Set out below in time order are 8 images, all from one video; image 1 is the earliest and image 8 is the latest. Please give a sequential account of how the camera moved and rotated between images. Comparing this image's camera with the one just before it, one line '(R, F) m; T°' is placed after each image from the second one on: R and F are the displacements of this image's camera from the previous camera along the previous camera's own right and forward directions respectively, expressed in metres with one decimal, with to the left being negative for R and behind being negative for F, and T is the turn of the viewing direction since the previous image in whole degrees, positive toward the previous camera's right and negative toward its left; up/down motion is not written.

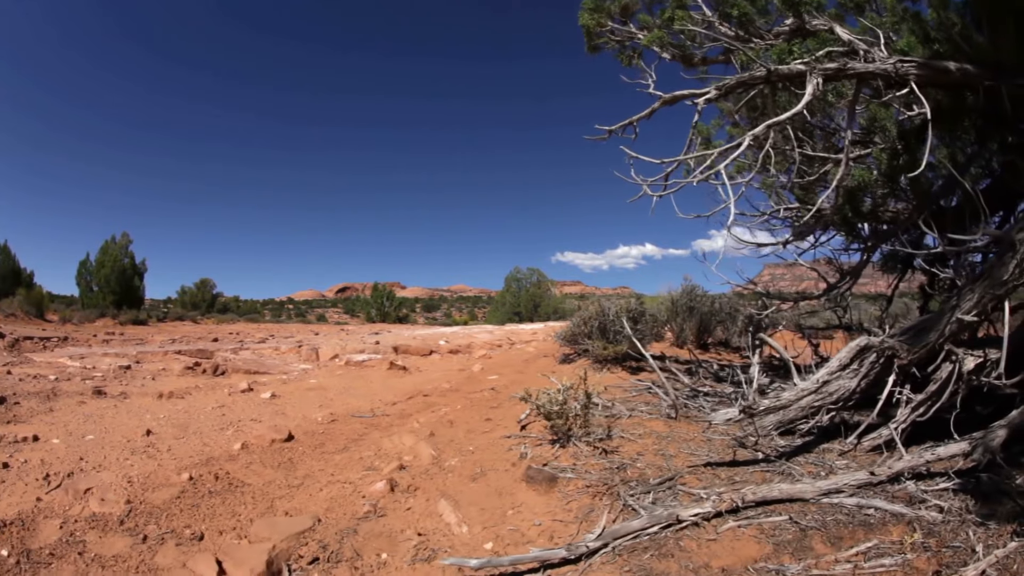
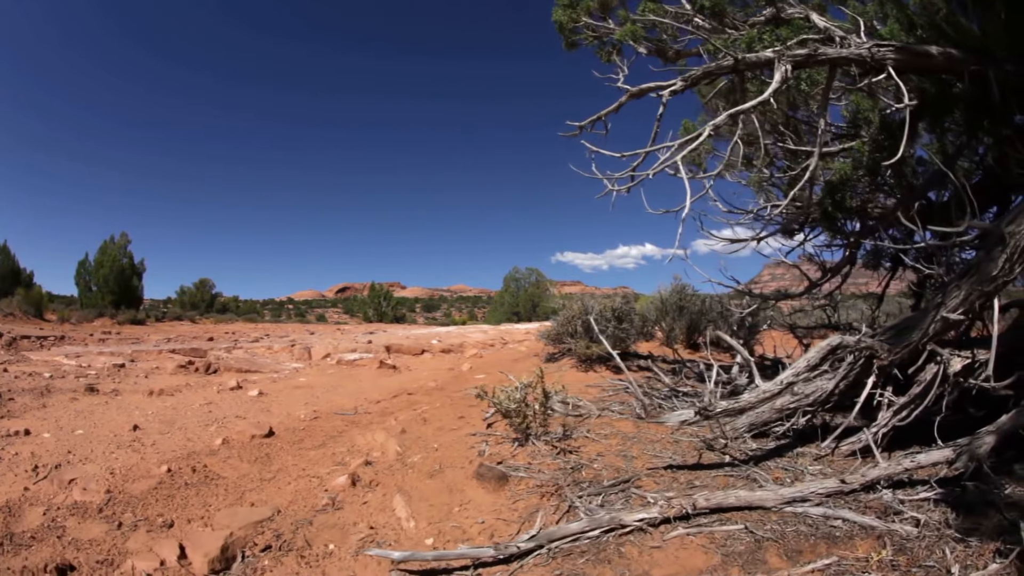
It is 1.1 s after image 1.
(+0.4, 0.0) m; -3°
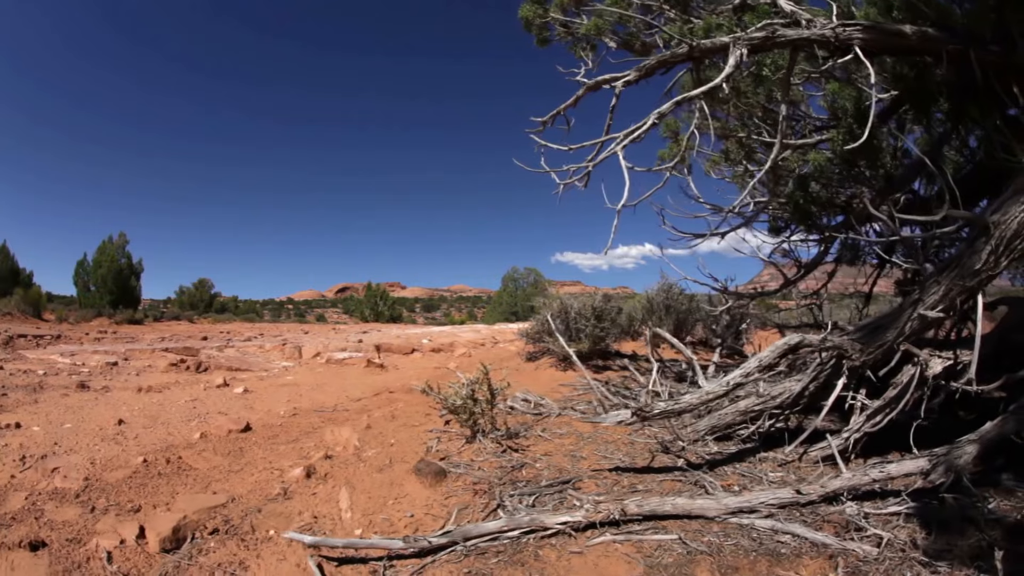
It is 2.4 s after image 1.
(+0.5, 0.0) m; -3°
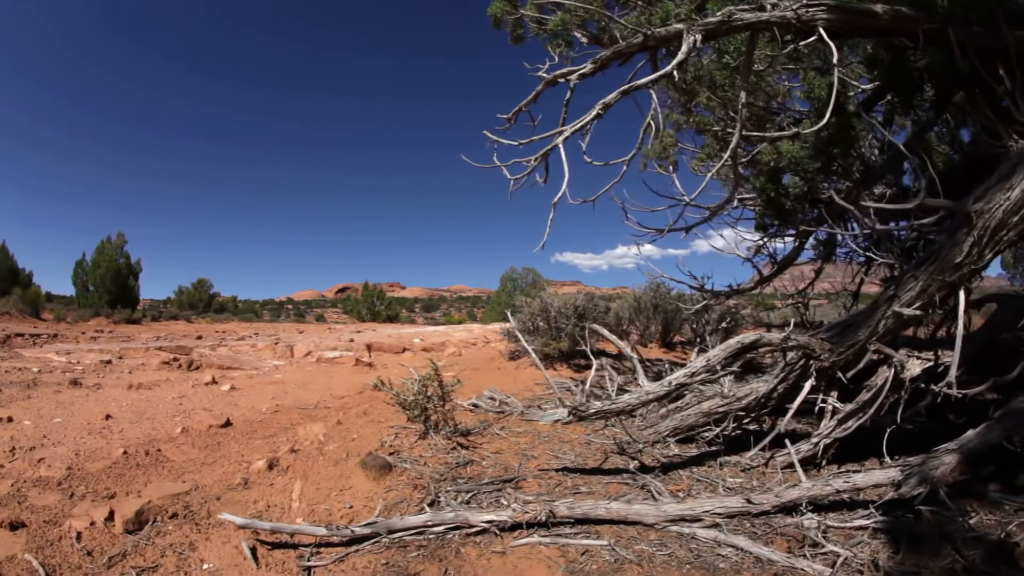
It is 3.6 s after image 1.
(+0.4, 0.0) m; -3°
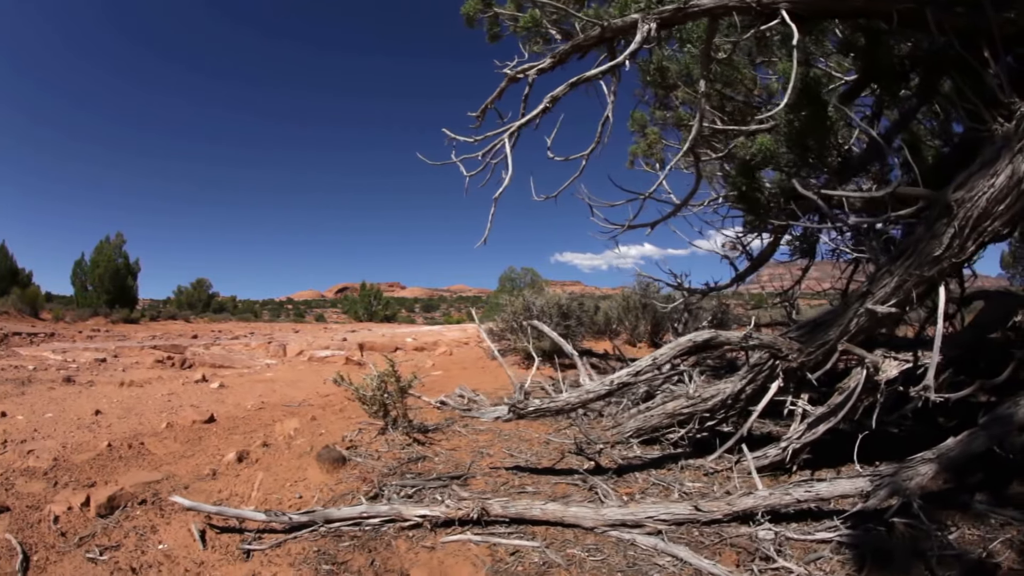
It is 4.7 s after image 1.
(+0.4, 0.0) m; -2°
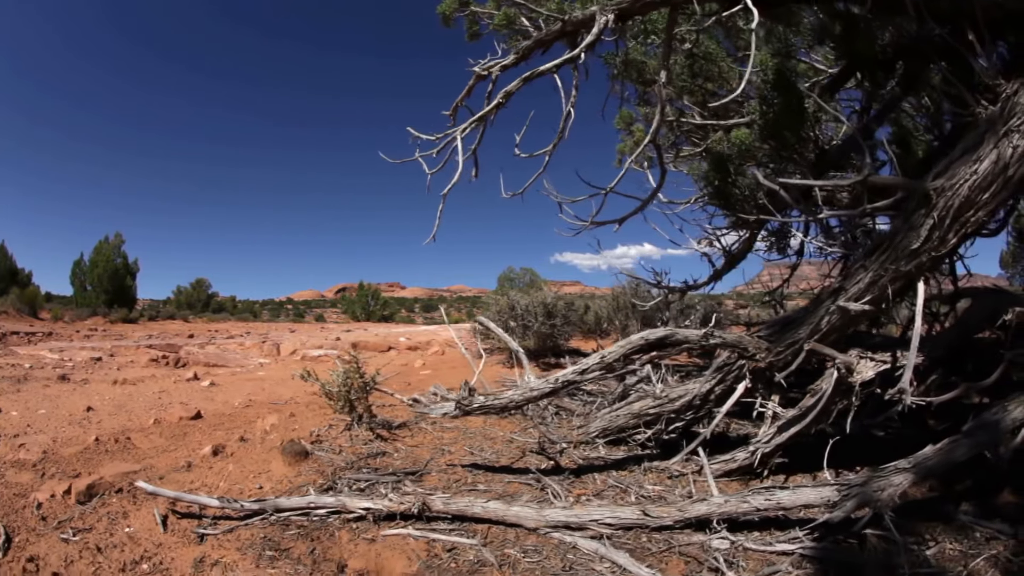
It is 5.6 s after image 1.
(+0.3, 0.0) m; -2°
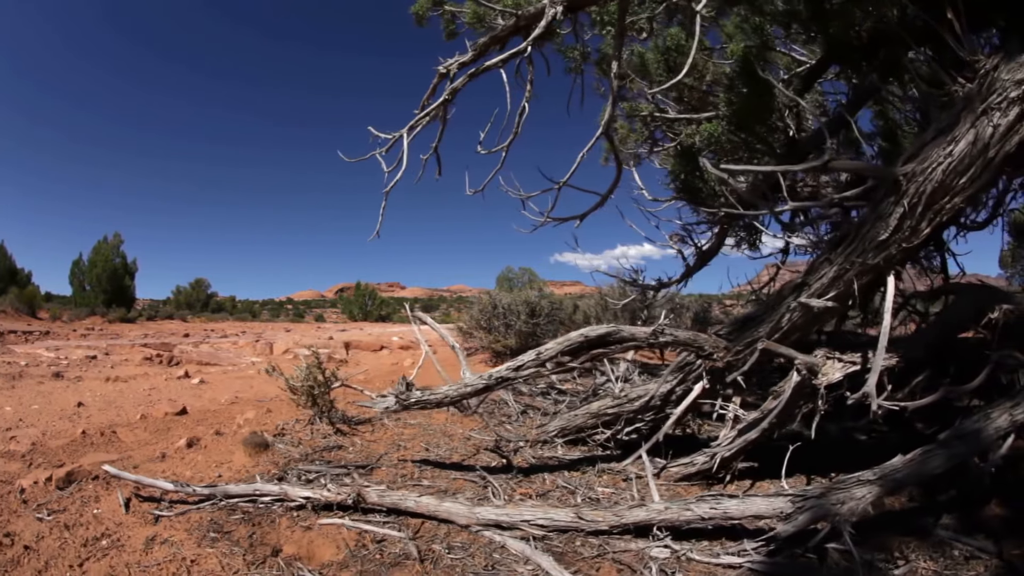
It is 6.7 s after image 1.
(+0.4, +0.1) m; -2°
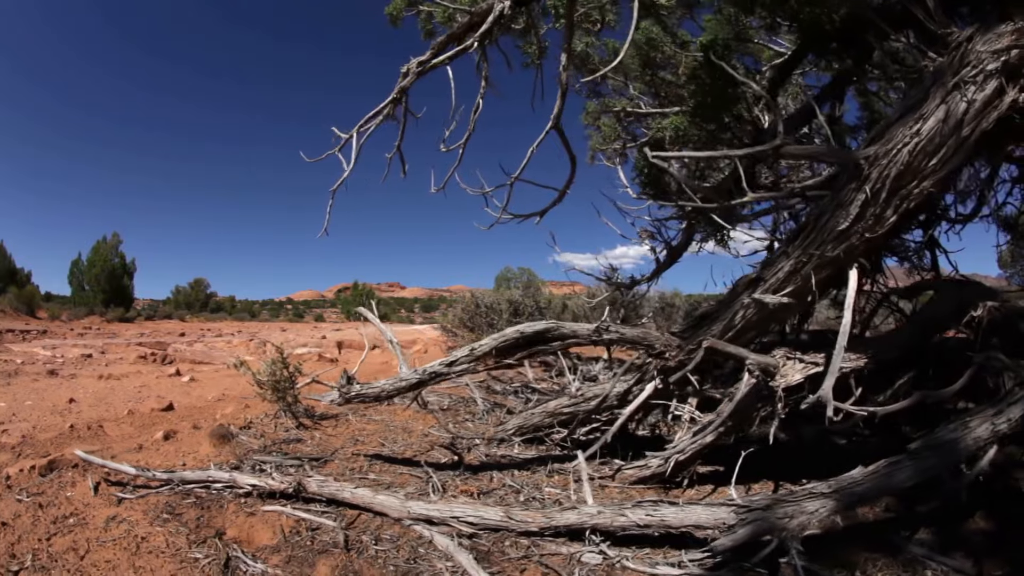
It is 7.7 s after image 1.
(+0.4, +0.1) m; -2°
